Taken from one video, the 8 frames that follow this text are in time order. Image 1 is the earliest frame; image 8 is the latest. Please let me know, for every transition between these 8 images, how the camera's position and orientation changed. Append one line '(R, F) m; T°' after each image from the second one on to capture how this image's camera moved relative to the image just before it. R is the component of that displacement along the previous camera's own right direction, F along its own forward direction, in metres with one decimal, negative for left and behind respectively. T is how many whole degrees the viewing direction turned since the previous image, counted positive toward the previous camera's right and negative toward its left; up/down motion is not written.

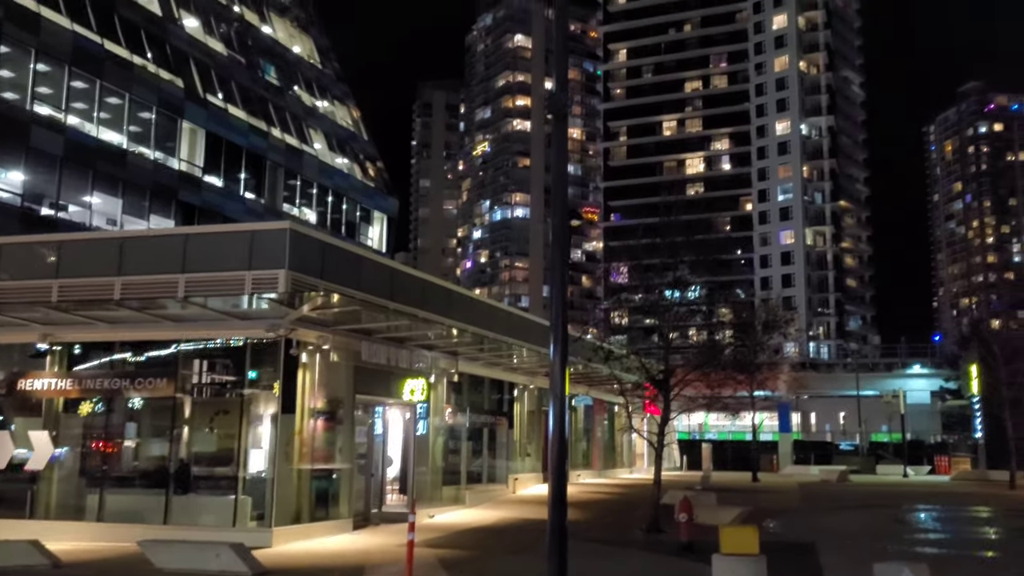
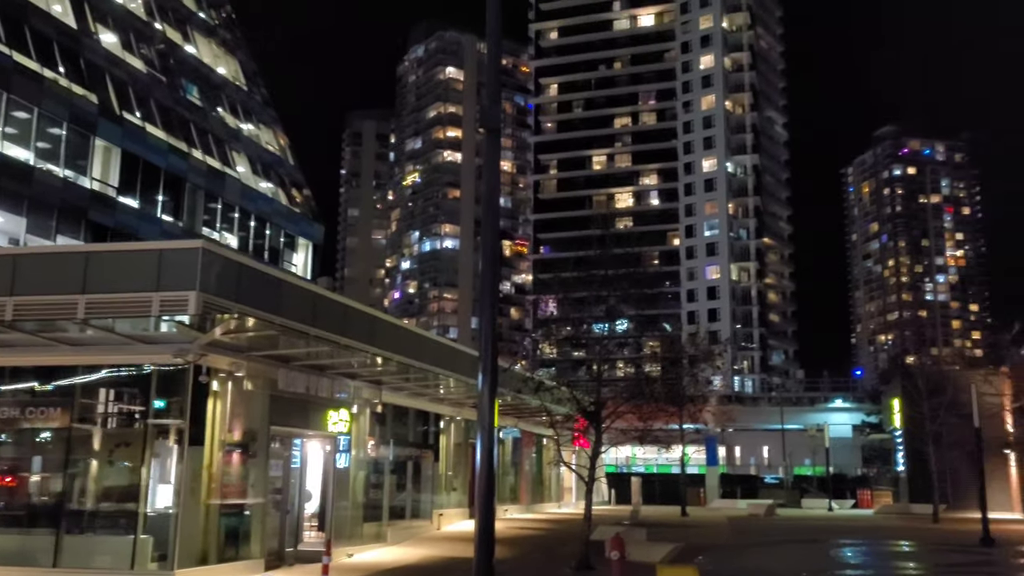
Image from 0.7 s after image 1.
(0.0, +0.7) m; +4°
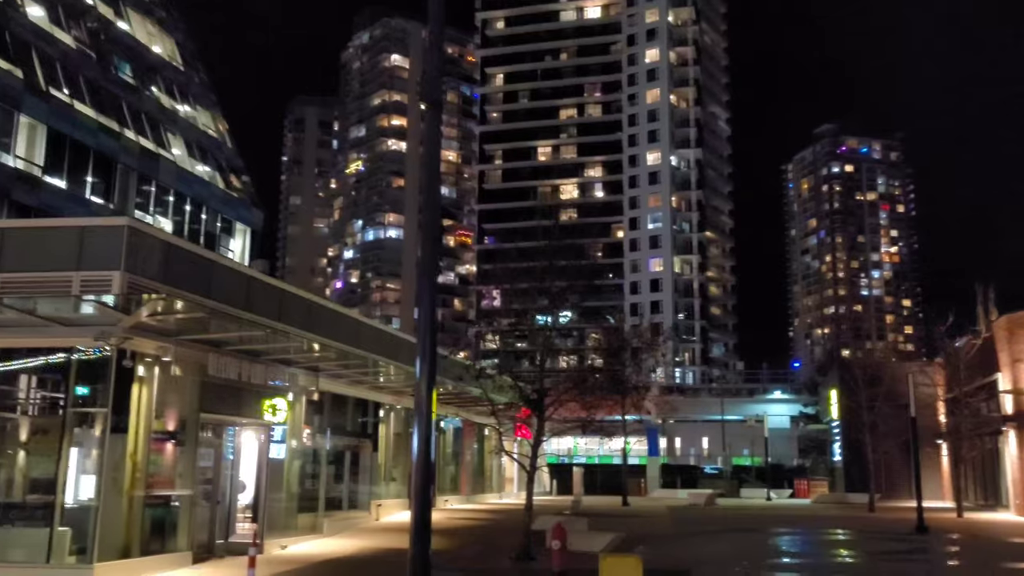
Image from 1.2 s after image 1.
(0.0, +0.4) m; +3°
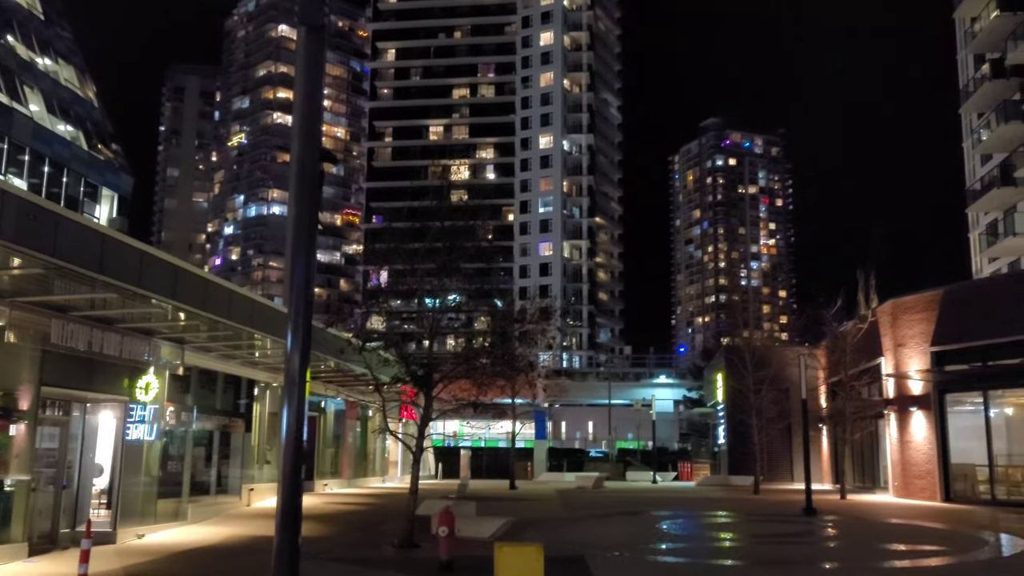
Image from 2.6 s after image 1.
(0.0, +1.2) m; +7°
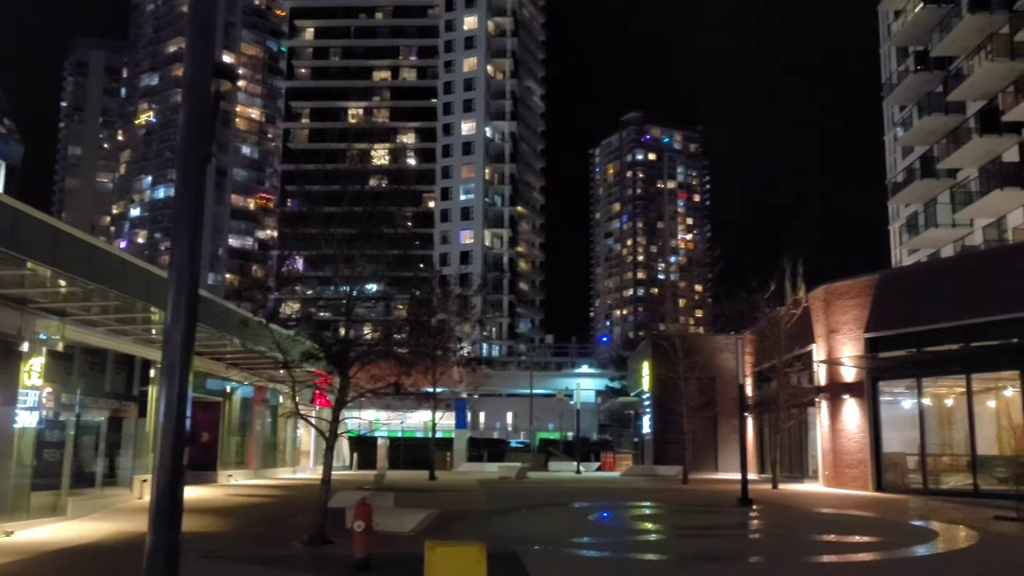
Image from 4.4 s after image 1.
(-0.2, +1.6) m; +5°
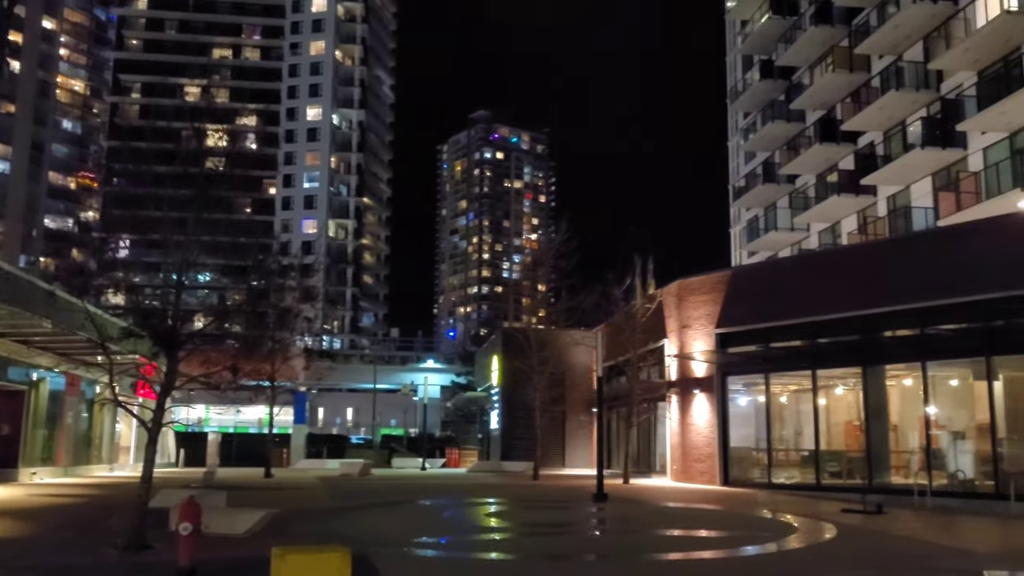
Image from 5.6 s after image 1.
(-0.2, +1.2) m; +10°
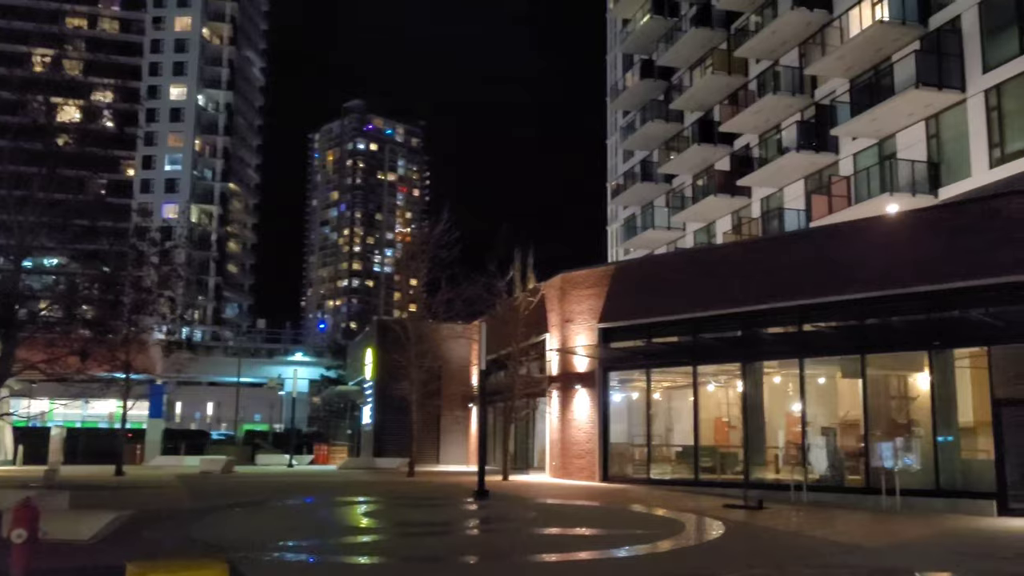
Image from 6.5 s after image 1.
(-0.3, +0.9) m; +8°
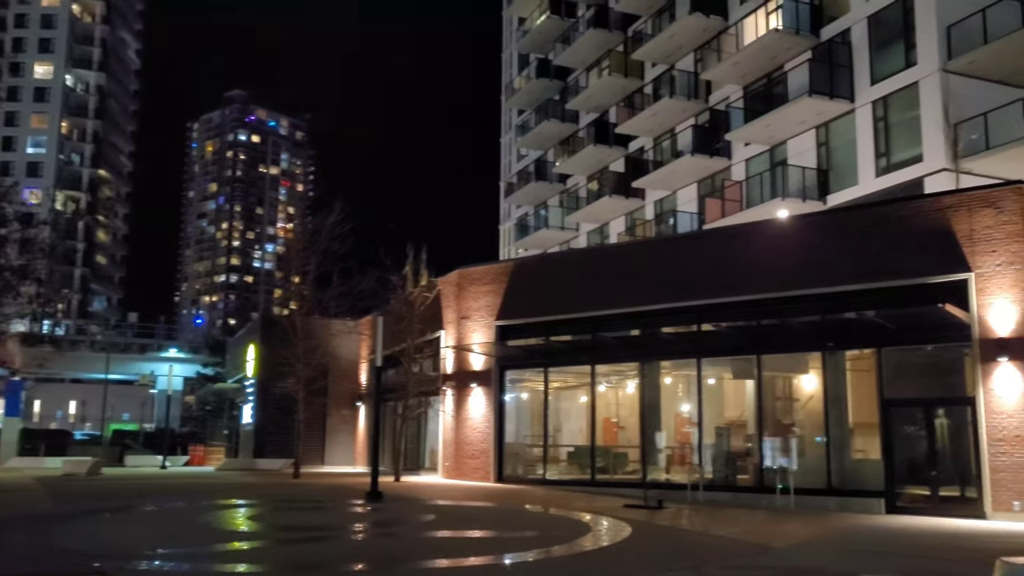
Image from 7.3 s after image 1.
(-0.4, +0.7) m; +7°
